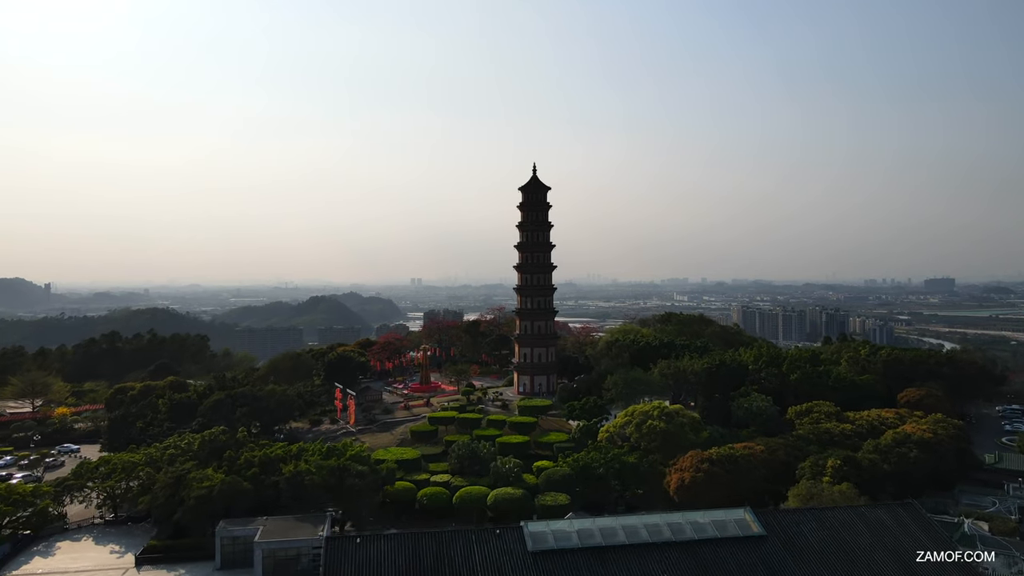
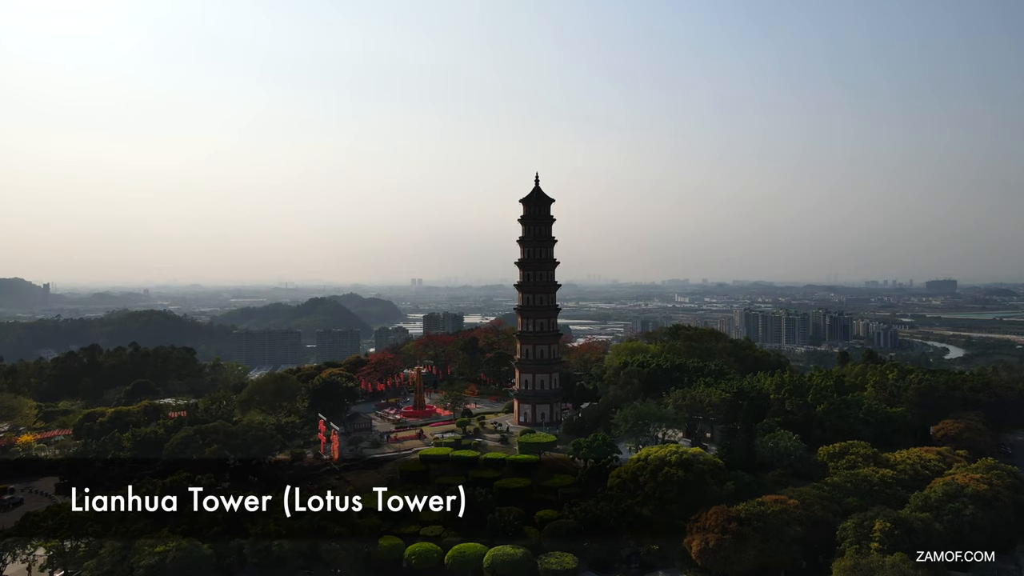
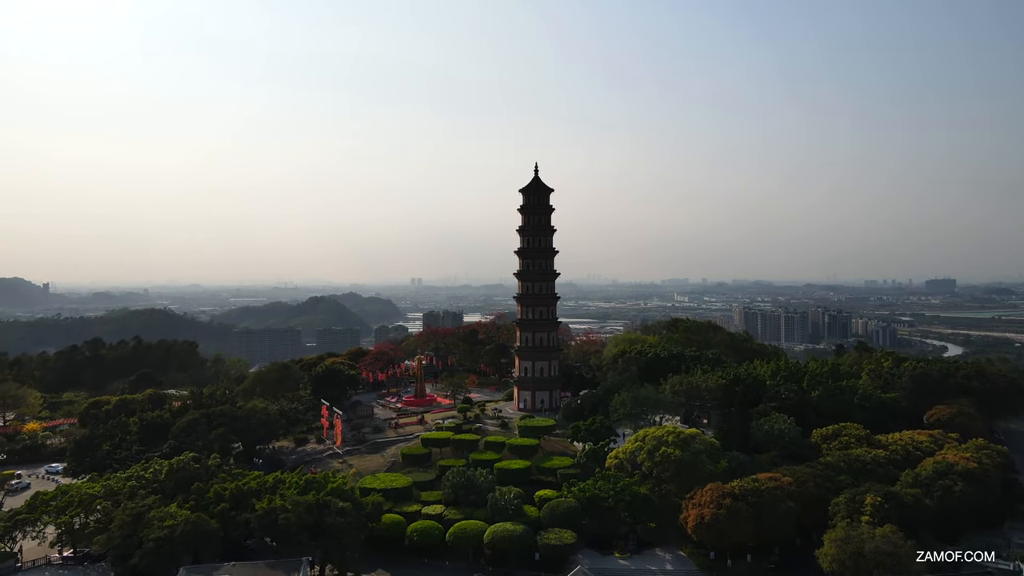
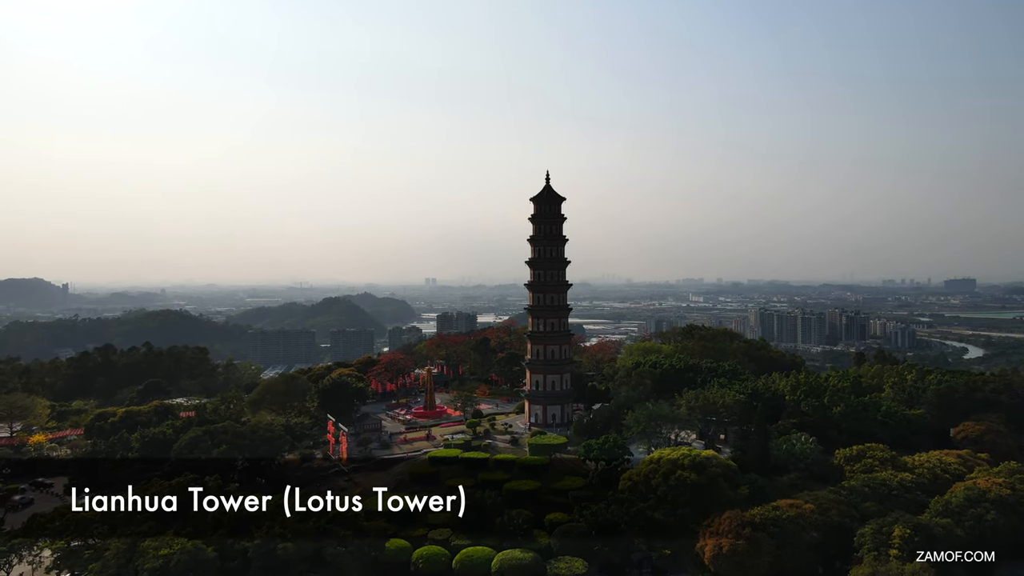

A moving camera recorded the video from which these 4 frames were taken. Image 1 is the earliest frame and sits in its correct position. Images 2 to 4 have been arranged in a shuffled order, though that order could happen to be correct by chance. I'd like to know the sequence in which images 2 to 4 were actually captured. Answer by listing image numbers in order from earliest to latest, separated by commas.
3, 2, 4
